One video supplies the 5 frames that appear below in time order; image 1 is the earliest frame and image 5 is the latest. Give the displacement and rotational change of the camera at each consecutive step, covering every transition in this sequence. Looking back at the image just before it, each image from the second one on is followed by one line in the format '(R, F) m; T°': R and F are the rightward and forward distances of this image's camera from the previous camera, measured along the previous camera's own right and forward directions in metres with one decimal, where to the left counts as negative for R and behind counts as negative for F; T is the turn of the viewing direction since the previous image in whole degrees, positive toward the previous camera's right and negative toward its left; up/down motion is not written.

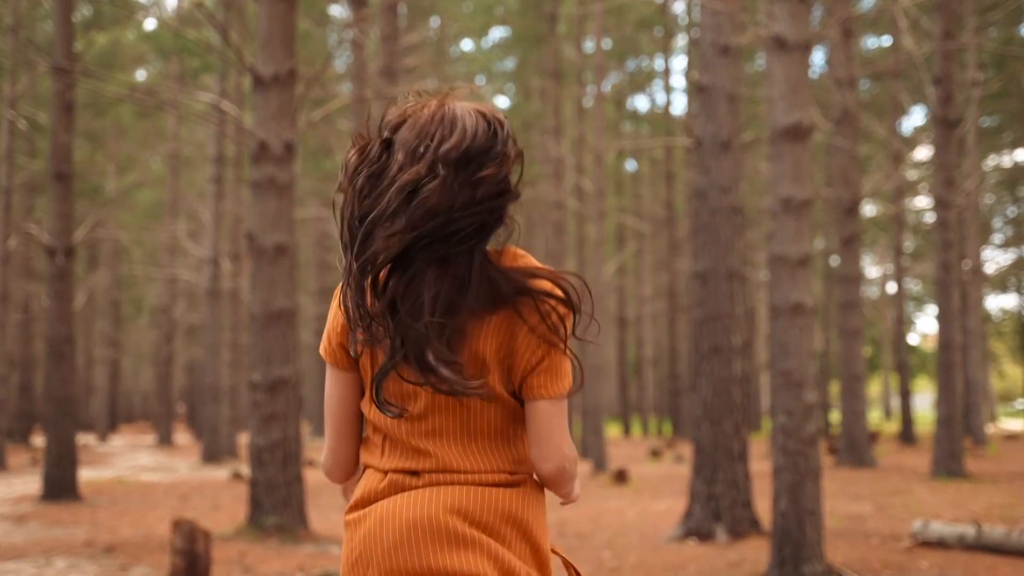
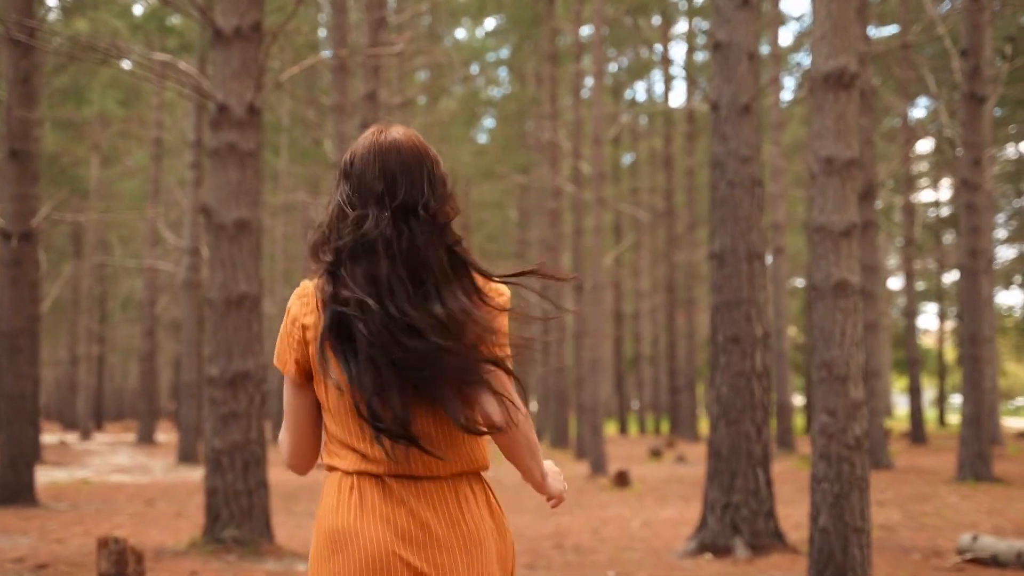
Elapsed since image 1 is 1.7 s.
(0.0, +1.0) m; 0°
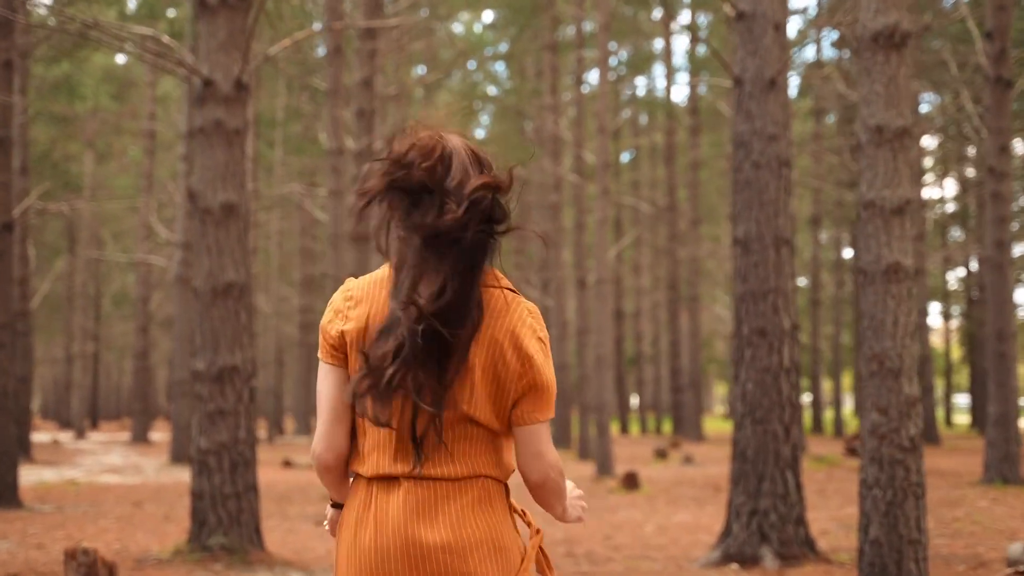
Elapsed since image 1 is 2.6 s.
(-0.1, +0.6) m; 0°
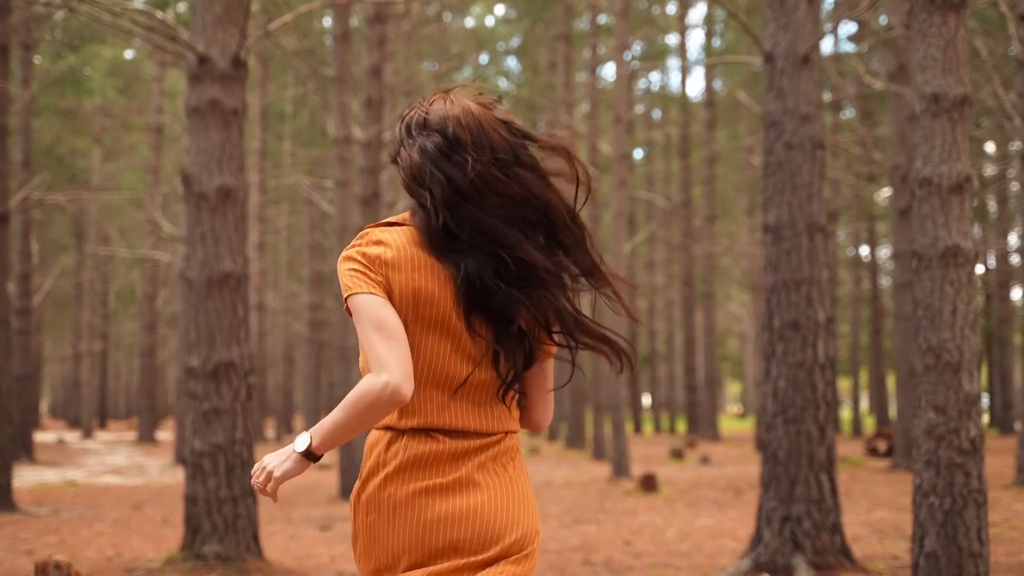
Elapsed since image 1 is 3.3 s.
(0.0, +0.5) m; -1°
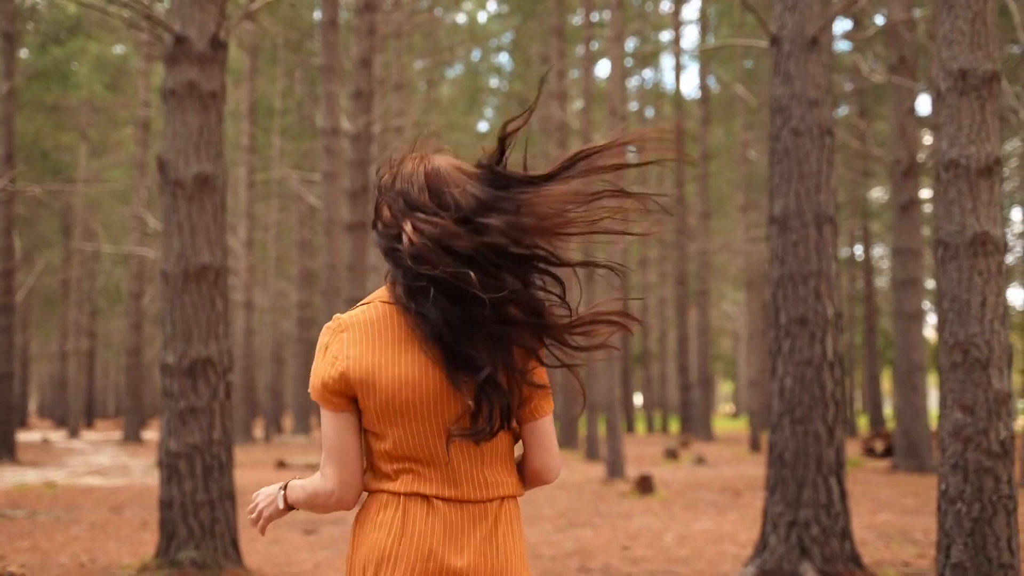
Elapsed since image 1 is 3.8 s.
(0.0, +0.3) m; 0°
